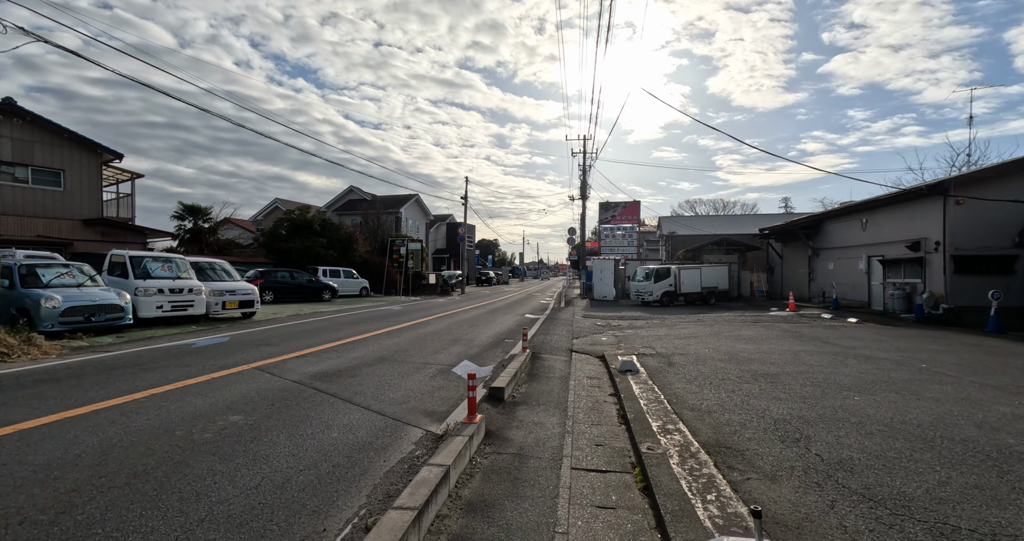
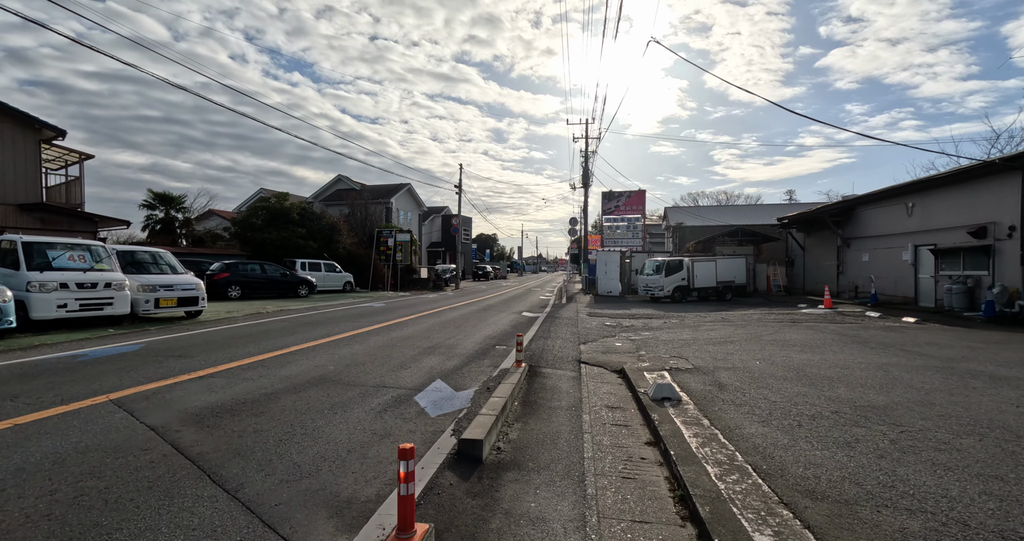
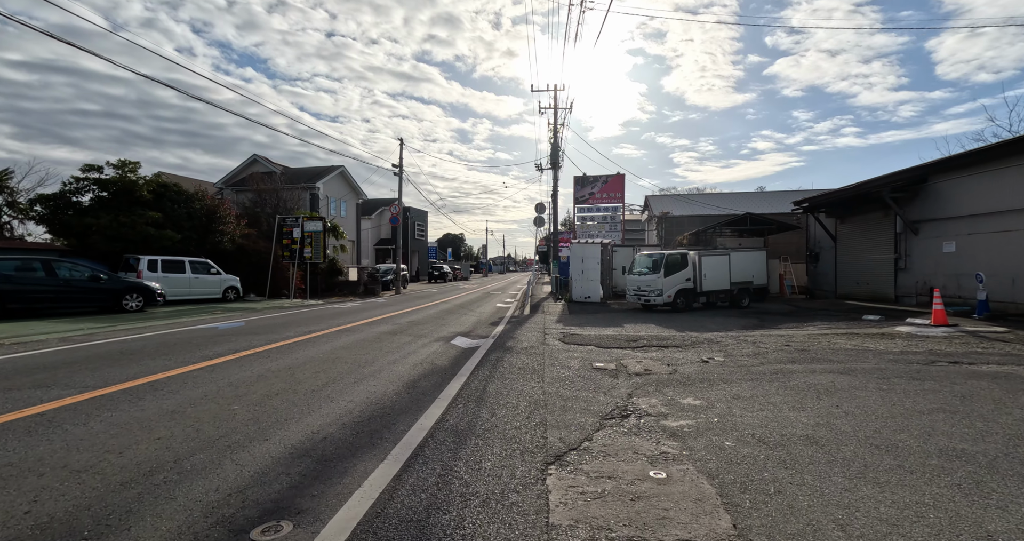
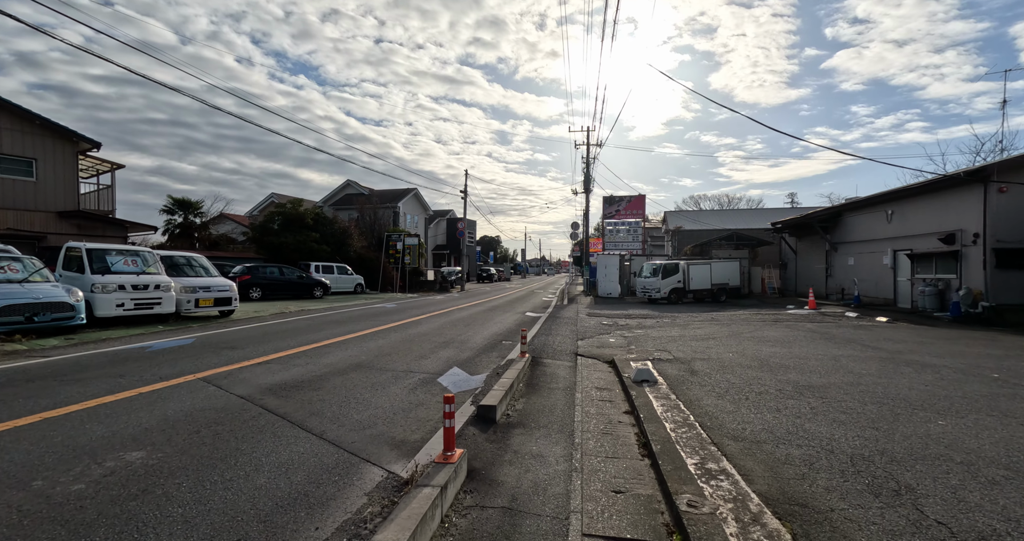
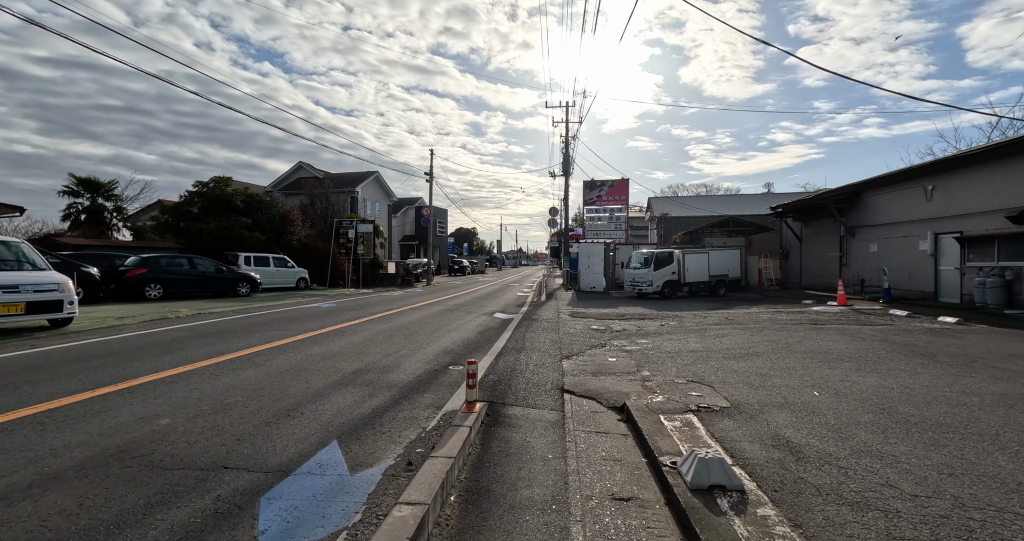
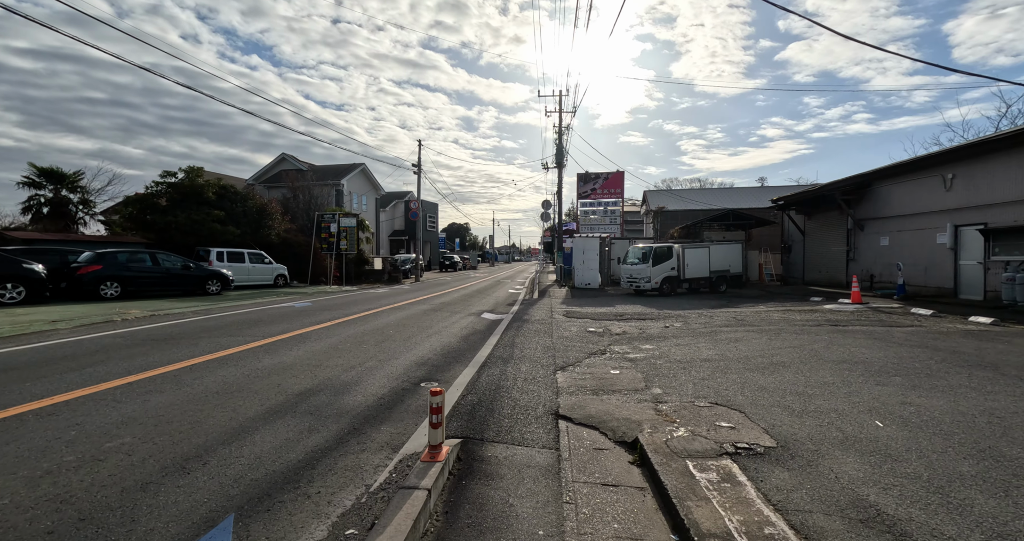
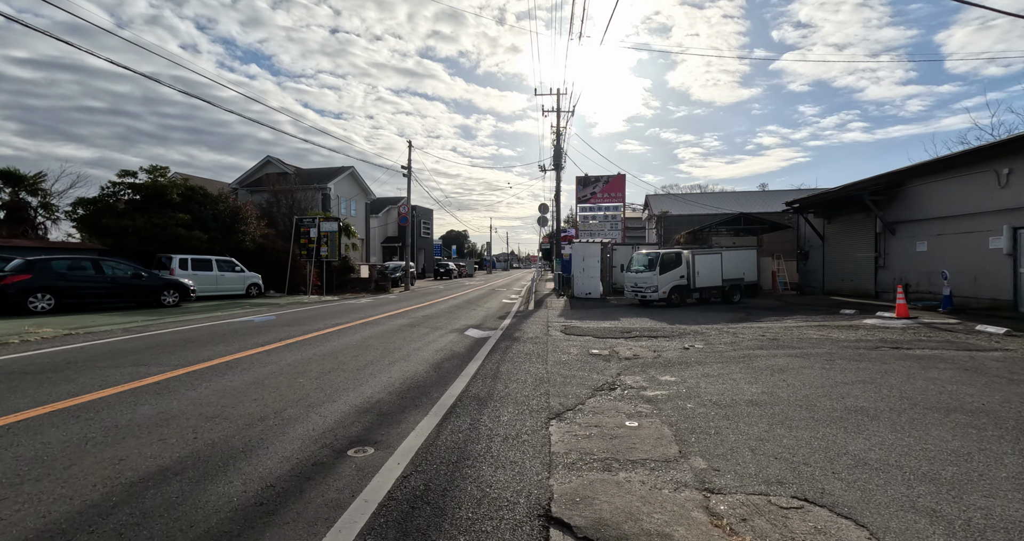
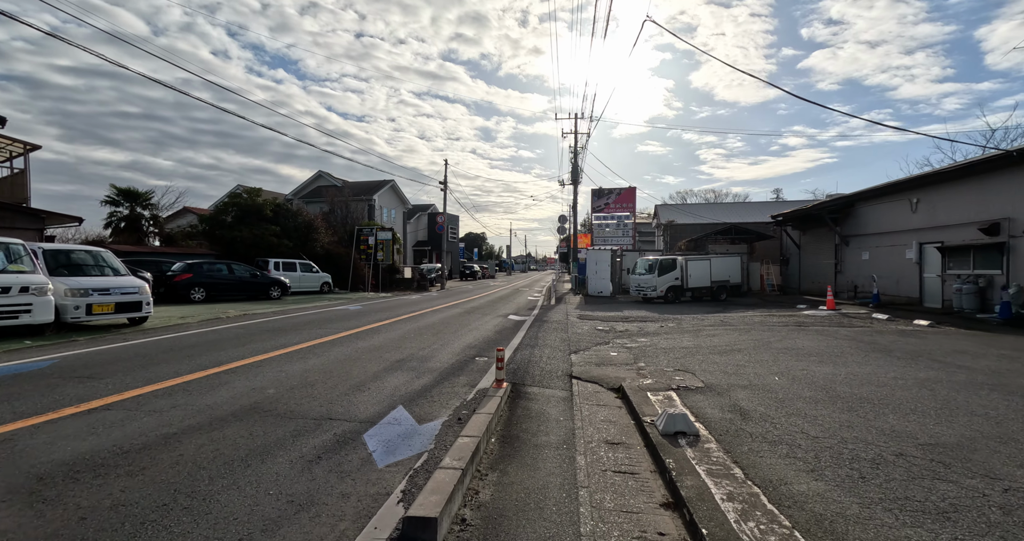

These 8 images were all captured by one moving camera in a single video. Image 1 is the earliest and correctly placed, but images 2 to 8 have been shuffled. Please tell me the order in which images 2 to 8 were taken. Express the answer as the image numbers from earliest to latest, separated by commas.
4, 2, 8, 5, 6, 7, 3
